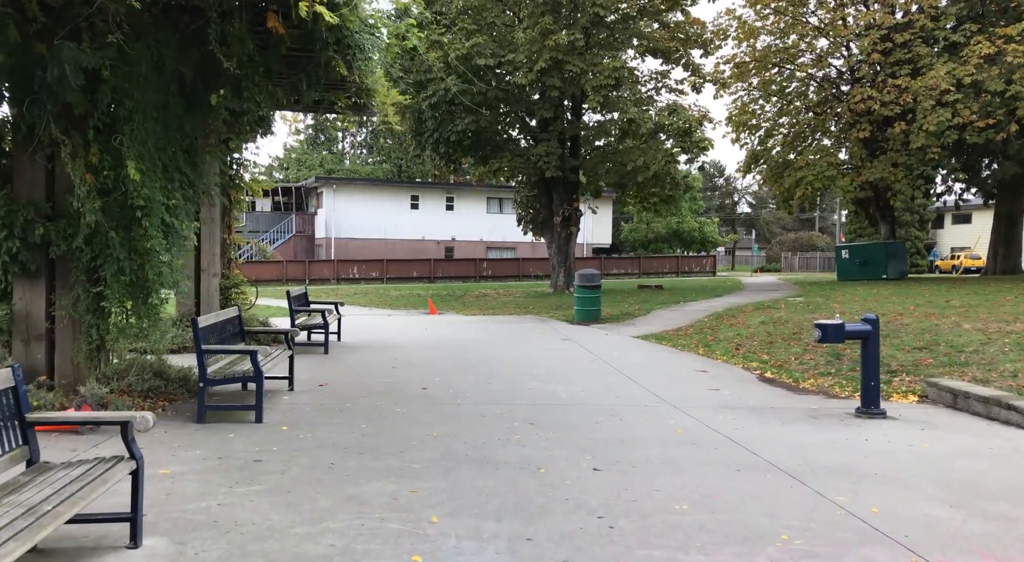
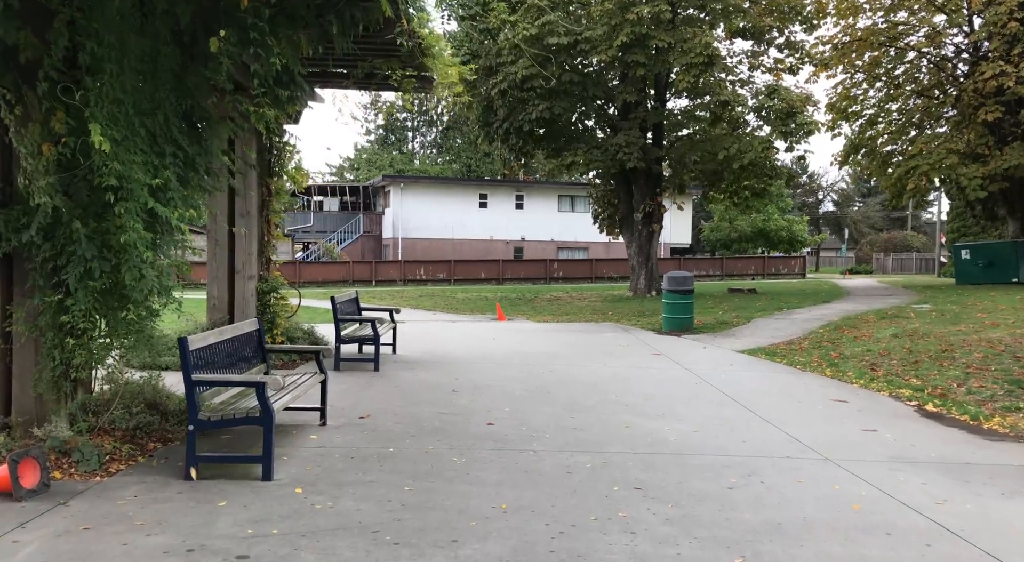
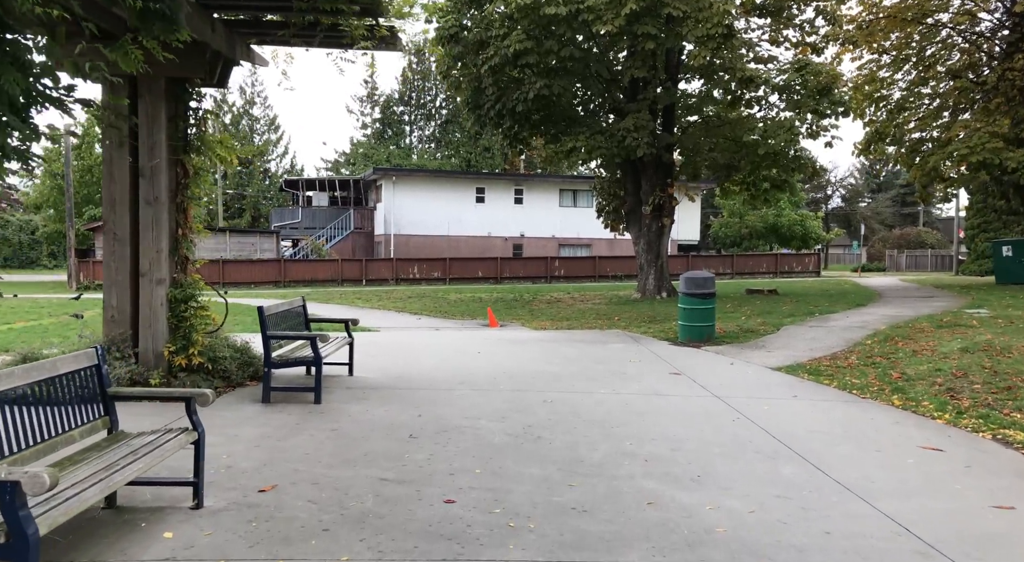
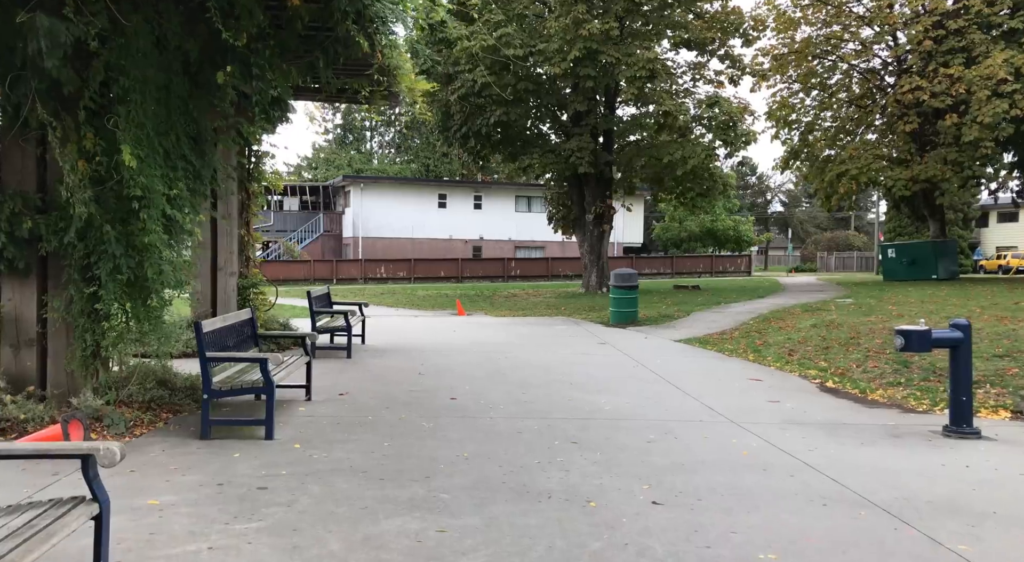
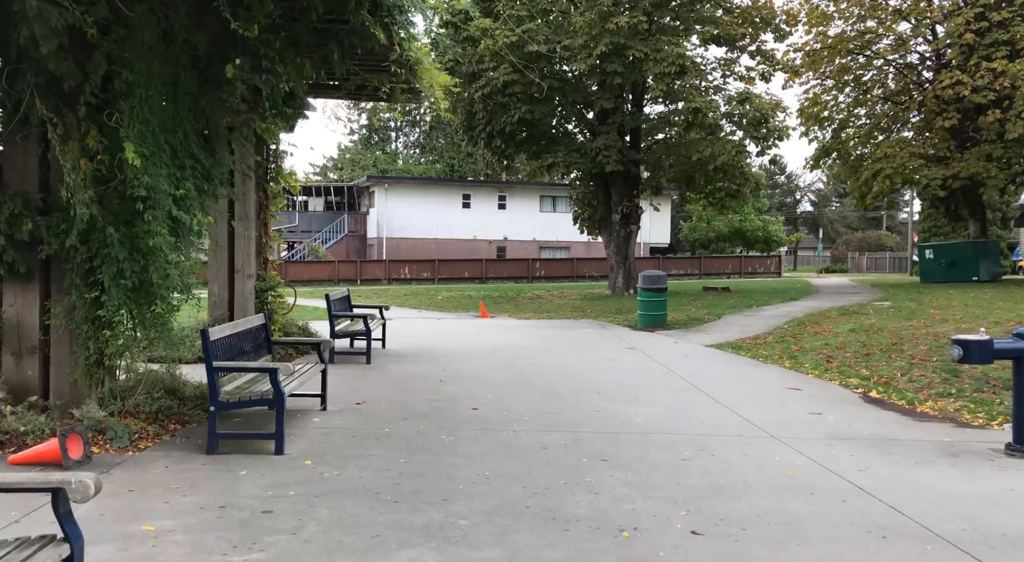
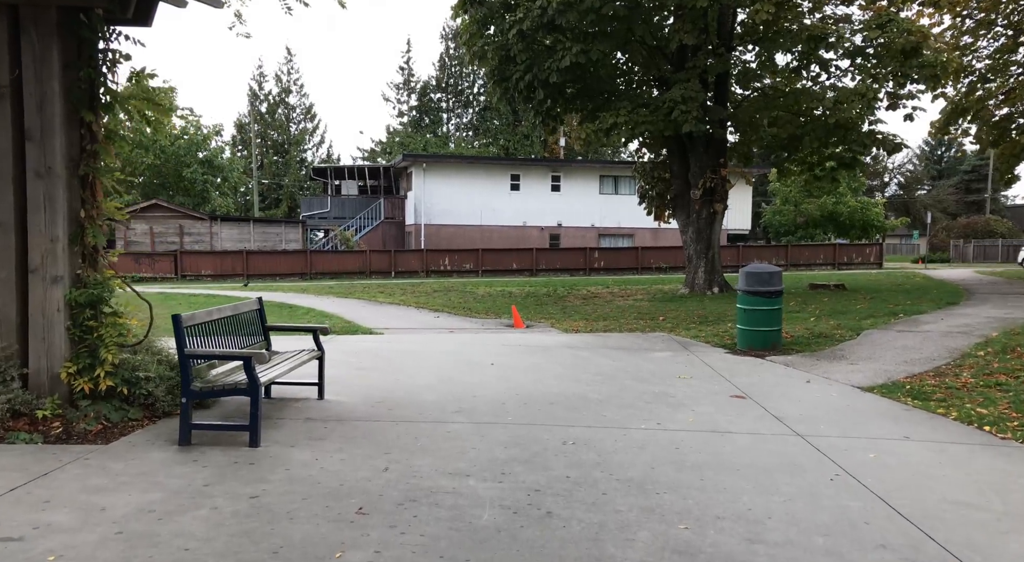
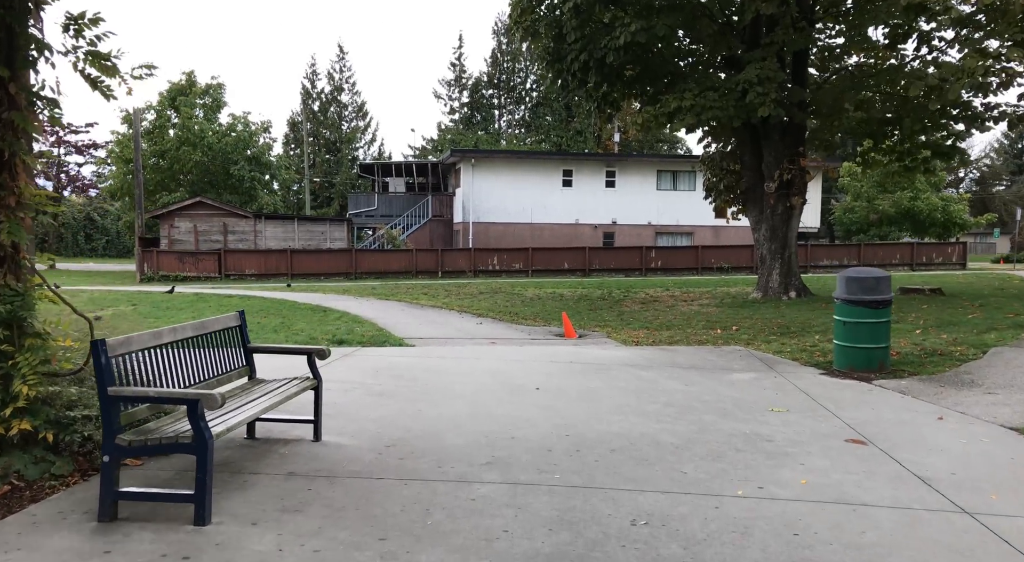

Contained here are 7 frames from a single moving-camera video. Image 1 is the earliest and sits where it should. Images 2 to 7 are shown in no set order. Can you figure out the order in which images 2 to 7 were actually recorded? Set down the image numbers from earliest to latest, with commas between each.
4, 5, 2, 3, 6, 7
